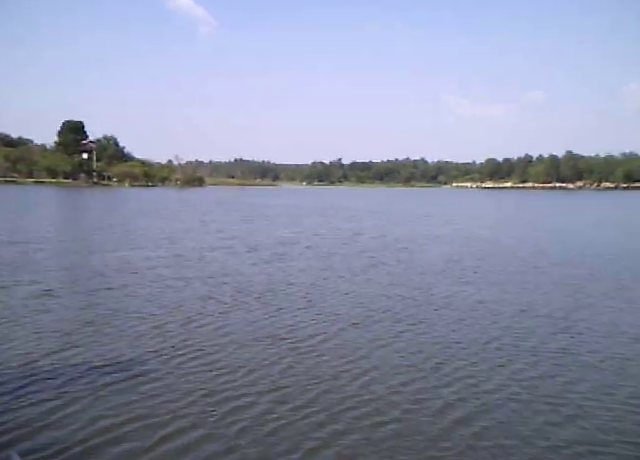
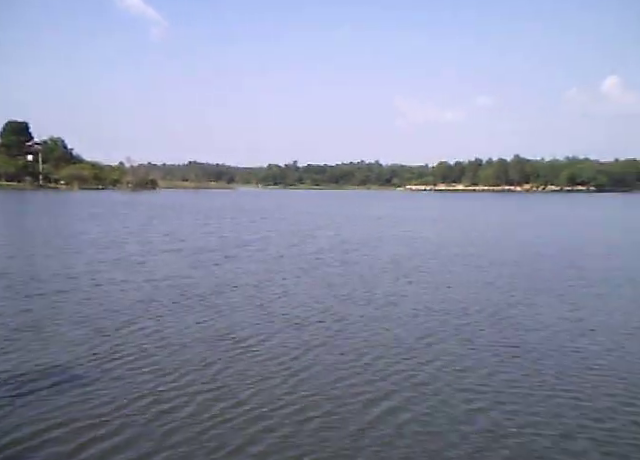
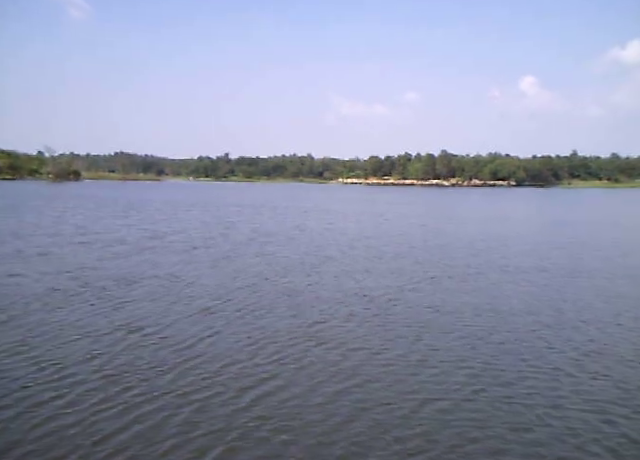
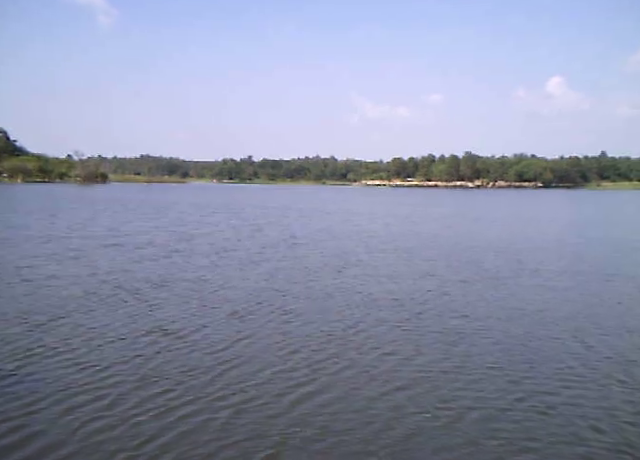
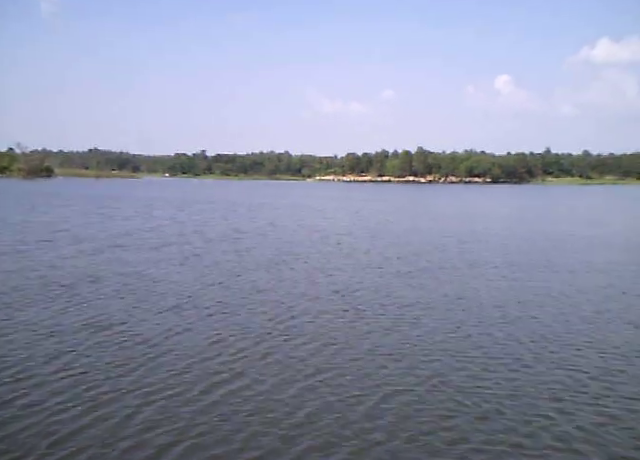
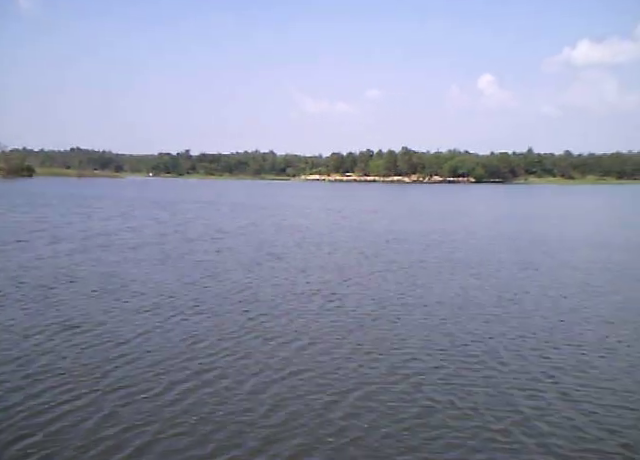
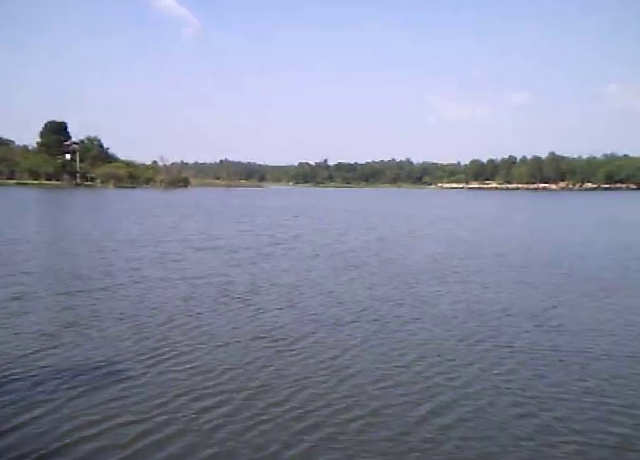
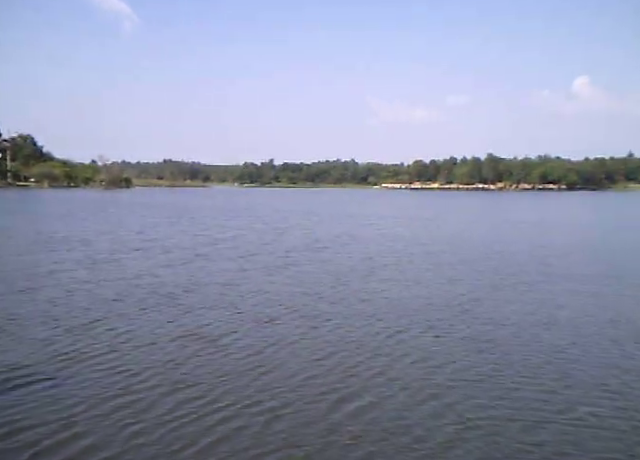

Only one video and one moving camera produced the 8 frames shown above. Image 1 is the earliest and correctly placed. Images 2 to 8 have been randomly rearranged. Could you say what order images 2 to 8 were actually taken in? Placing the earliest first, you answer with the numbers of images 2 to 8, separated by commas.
7, 2, 8, 4, 3, 5, 6
